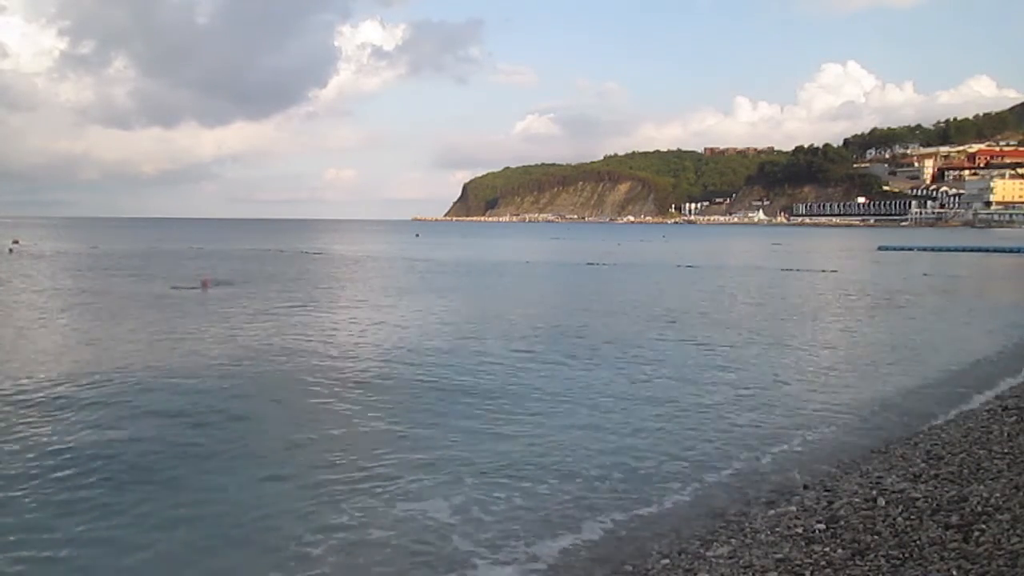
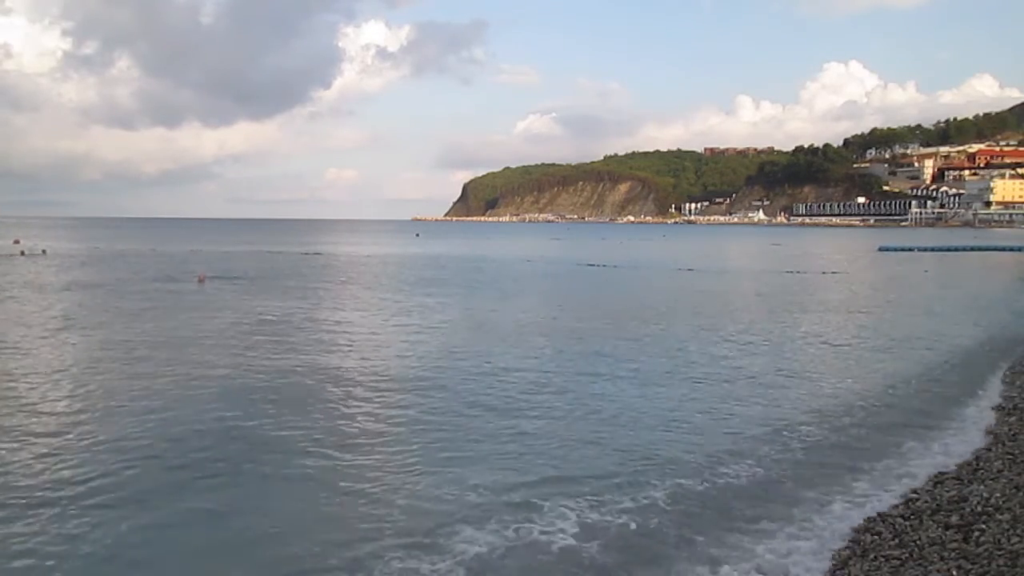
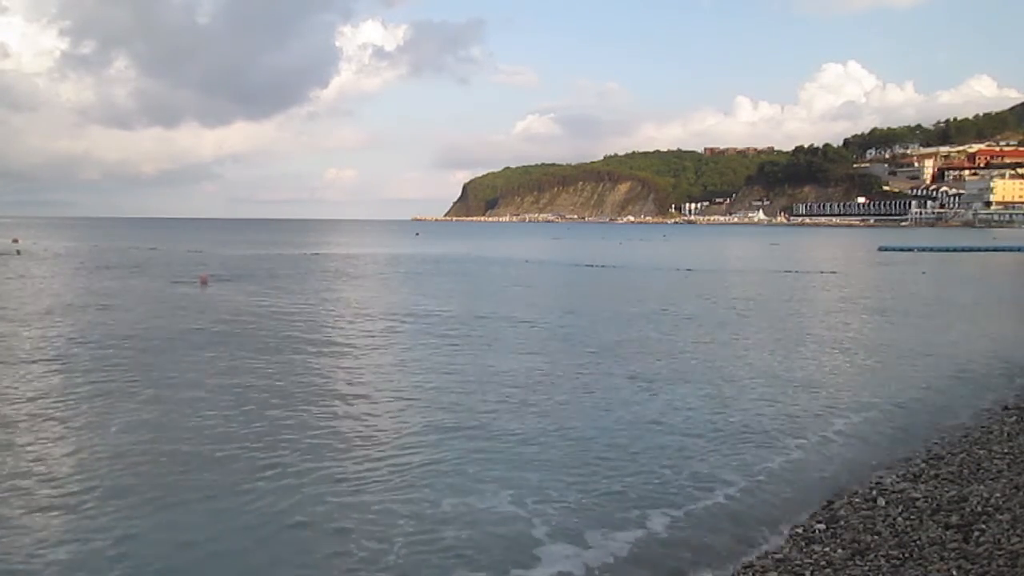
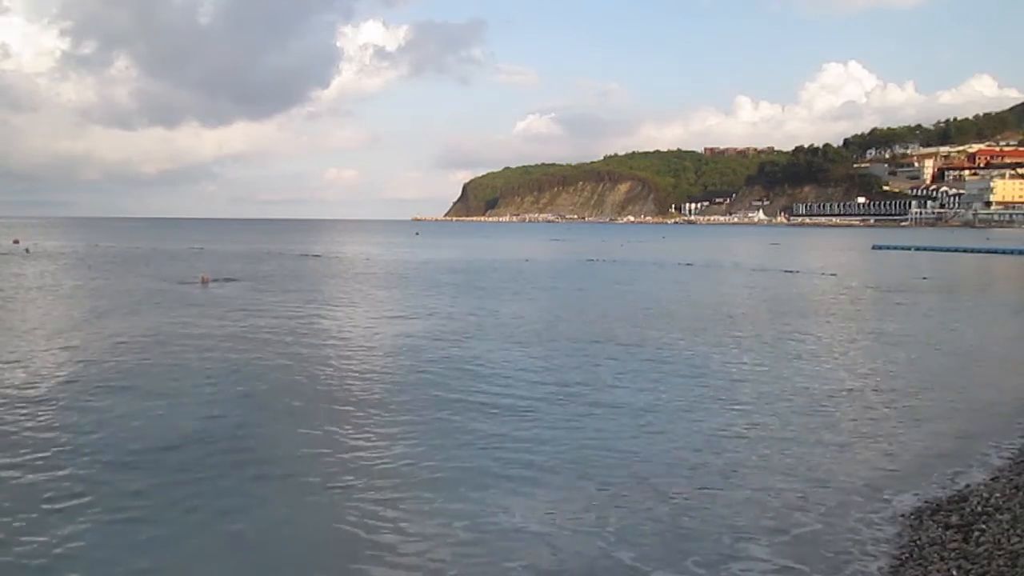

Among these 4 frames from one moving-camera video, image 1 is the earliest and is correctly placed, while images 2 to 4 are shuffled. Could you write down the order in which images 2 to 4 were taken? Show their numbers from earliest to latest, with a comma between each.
3, 4, 2
